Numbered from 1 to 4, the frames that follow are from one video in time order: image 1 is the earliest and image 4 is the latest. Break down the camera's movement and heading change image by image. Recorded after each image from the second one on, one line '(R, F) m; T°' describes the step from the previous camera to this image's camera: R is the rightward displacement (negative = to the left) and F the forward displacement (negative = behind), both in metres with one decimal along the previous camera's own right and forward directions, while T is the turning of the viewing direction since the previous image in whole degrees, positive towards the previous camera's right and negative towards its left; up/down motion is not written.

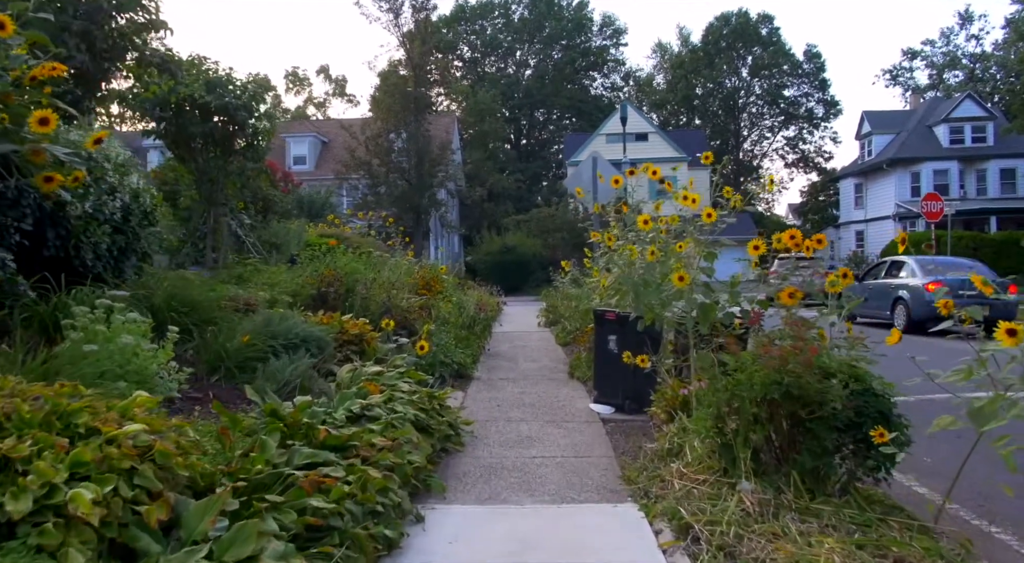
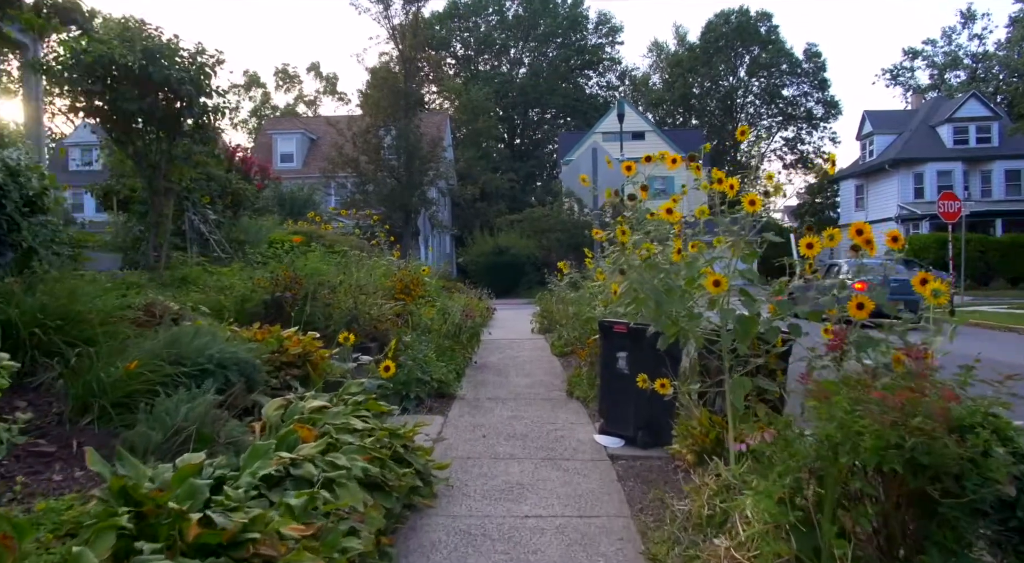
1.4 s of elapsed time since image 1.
(0.0, +1.2) m; +1°
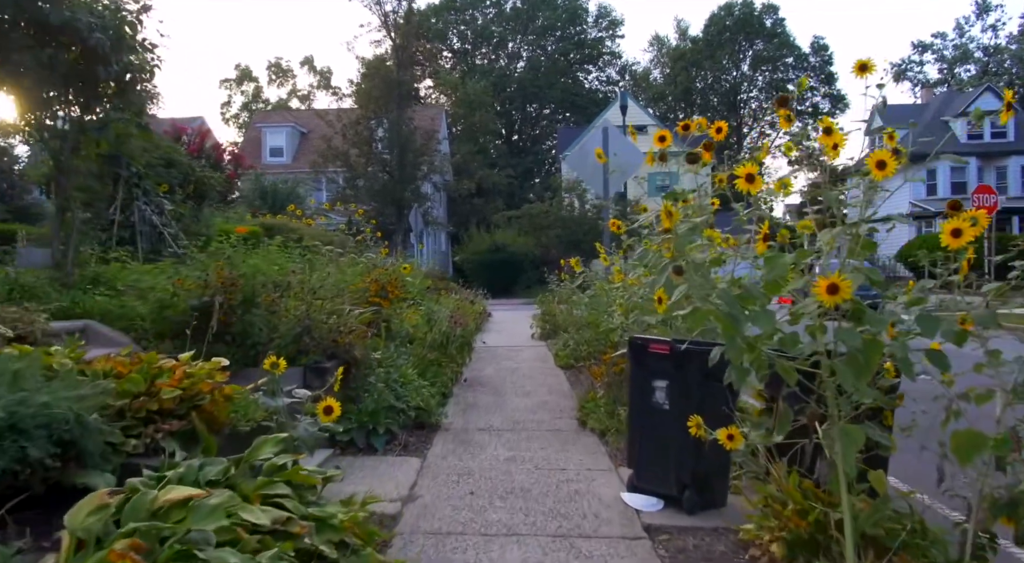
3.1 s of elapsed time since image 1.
(0.0, +1.6) m; 0°
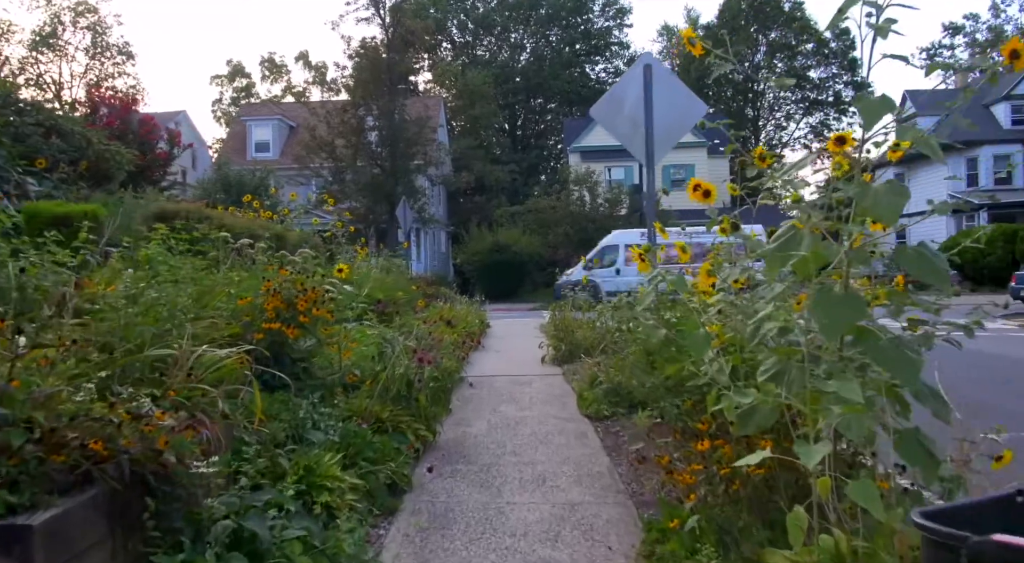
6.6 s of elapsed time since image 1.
(0.0, +3.3) m; 0°
